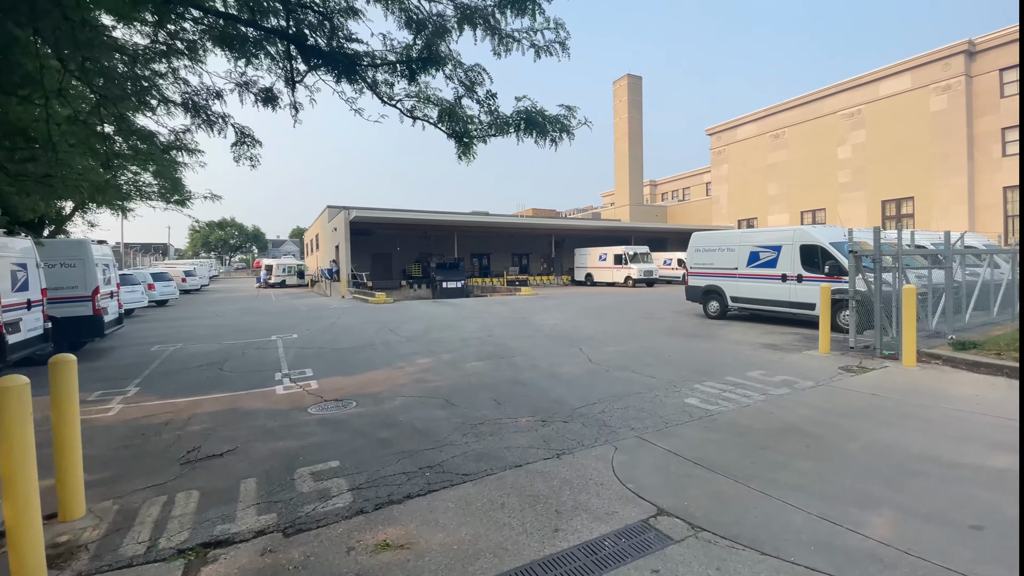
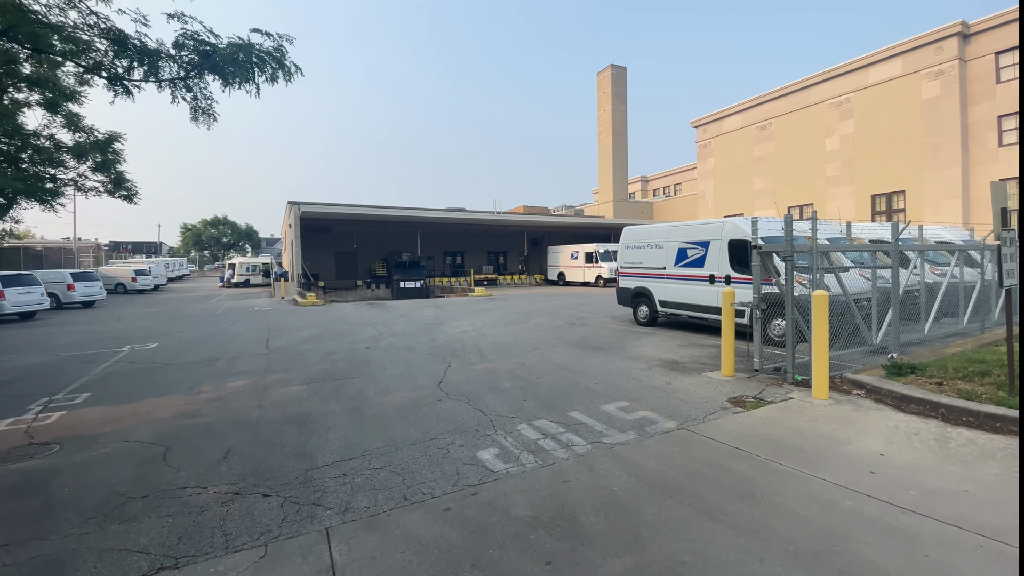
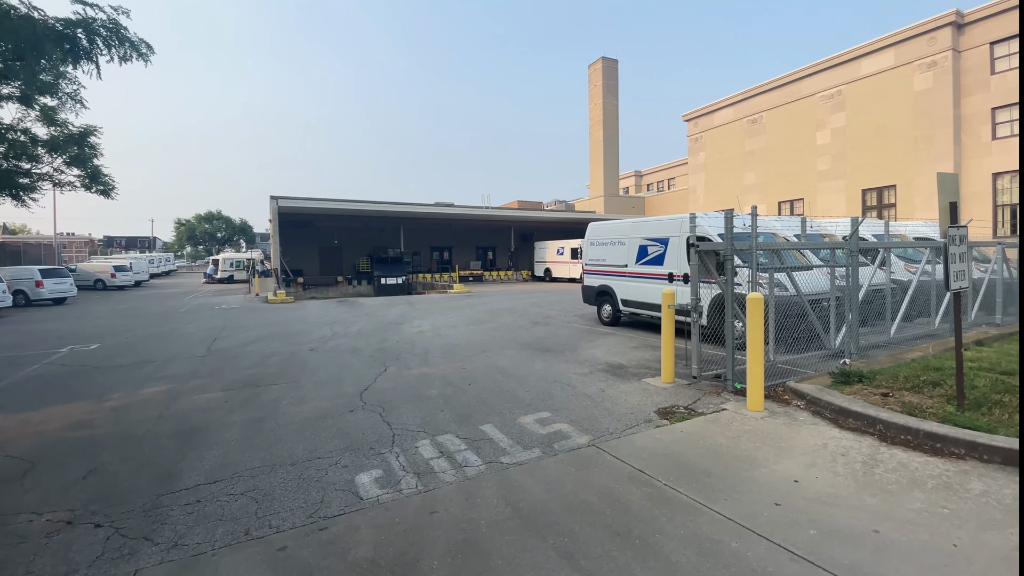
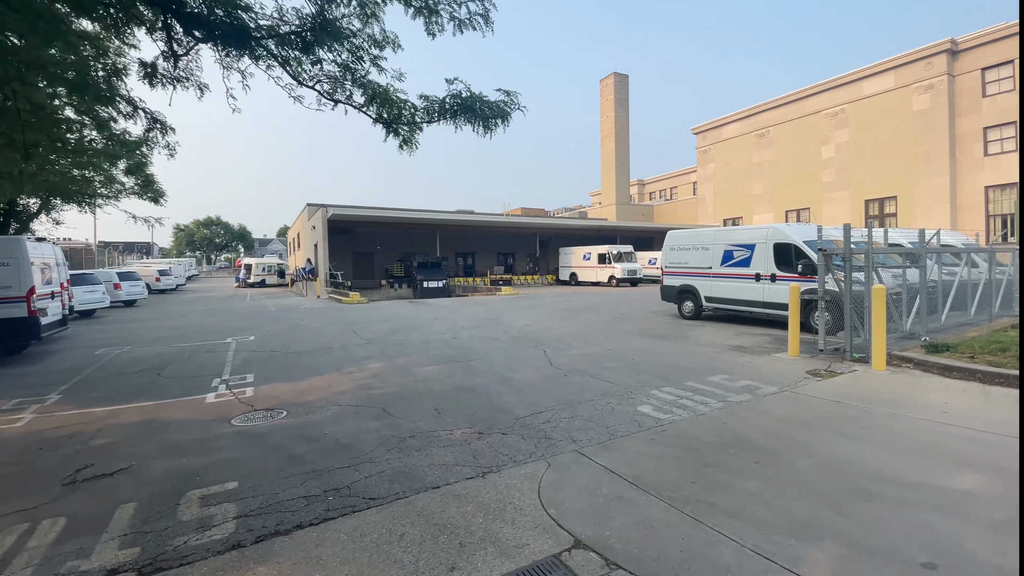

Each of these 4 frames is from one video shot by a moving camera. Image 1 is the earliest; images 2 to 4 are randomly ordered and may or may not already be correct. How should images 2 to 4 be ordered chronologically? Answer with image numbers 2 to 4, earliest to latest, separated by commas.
4, 2, 3
